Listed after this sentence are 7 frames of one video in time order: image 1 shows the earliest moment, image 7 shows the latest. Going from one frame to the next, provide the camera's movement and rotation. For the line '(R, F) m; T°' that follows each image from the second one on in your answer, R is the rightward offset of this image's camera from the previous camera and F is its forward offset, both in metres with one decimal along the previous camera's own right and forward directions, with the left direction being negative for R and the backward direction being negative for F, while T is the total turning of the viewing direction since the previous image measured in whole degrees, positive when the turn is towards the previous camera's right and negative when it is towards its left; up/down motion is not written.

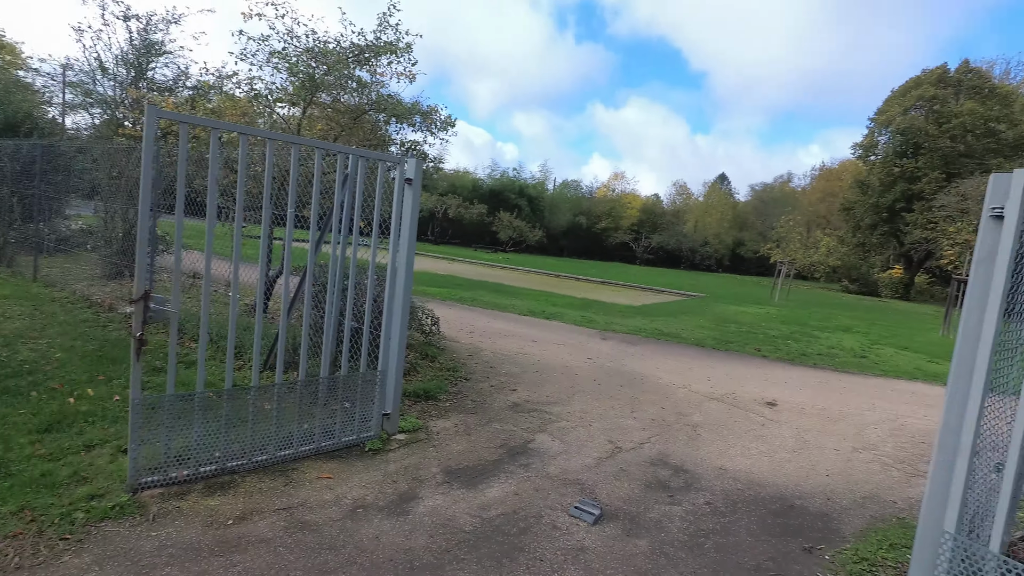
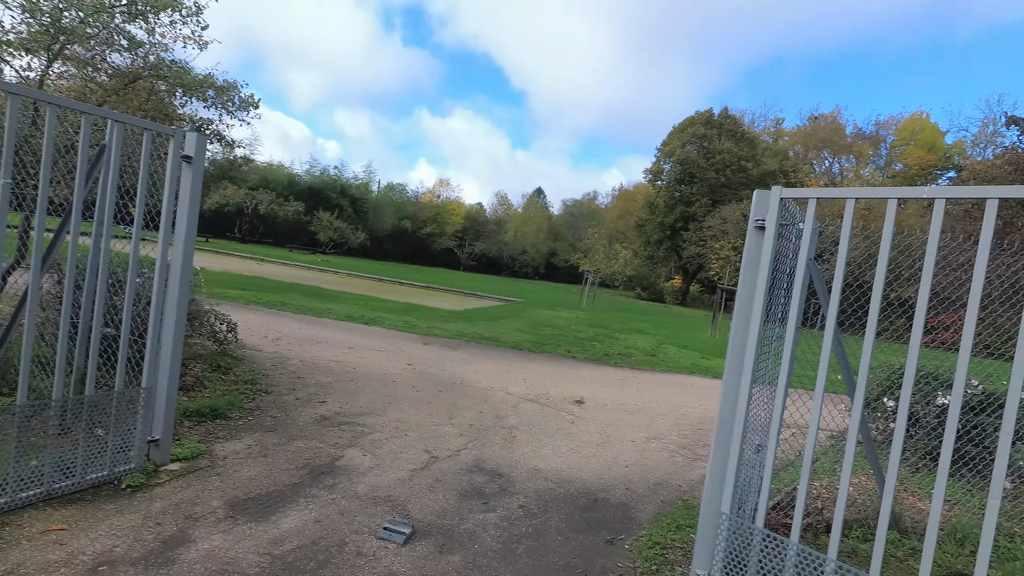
(+0.1, +0.2) m; +18°
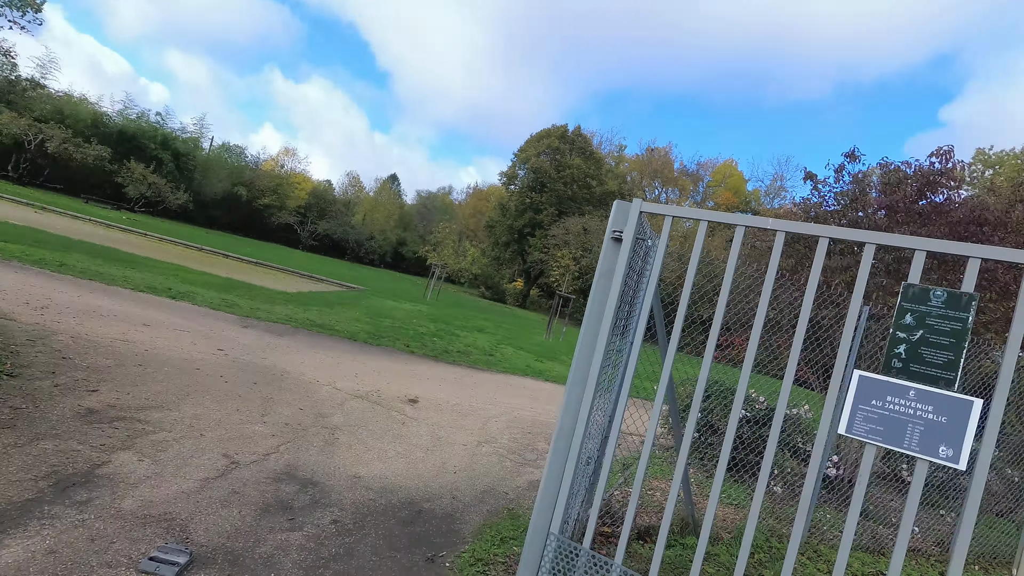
(0.0, +0.3) m; +16°
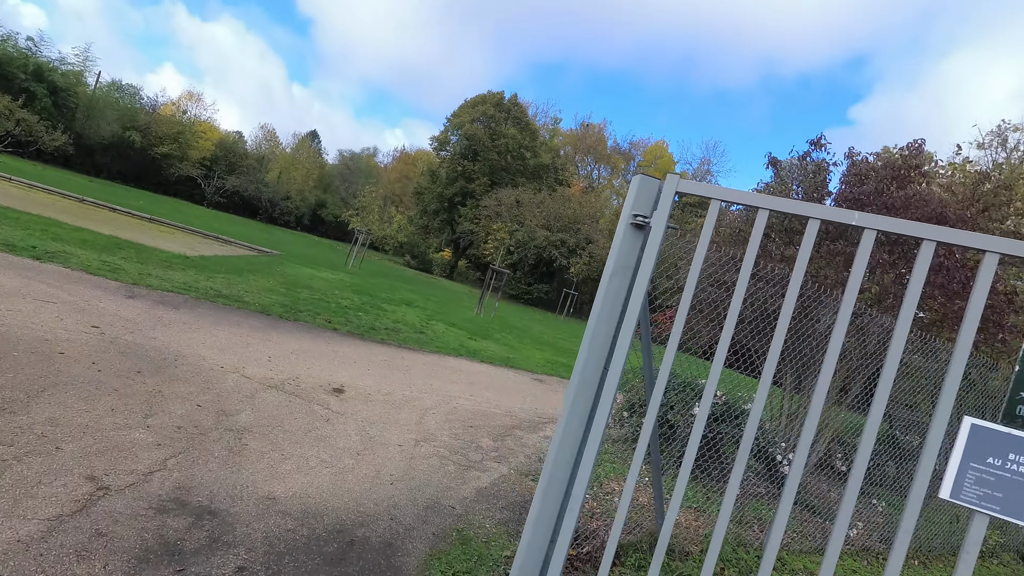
(-0.2, +0.7) m; +8°
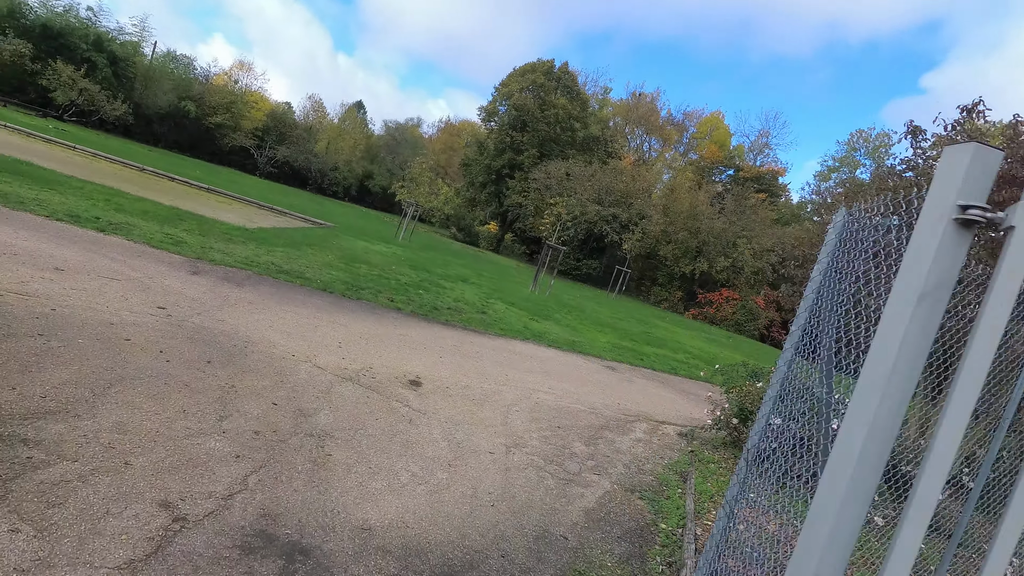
(-0.6, +0.6) m; -4°
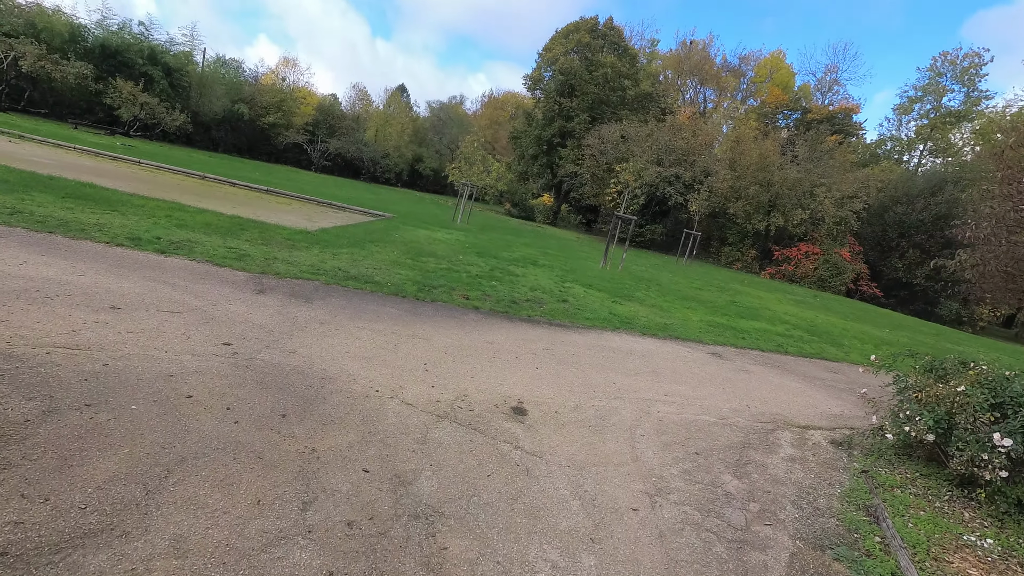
(-0.5, +0.9) m; -6°
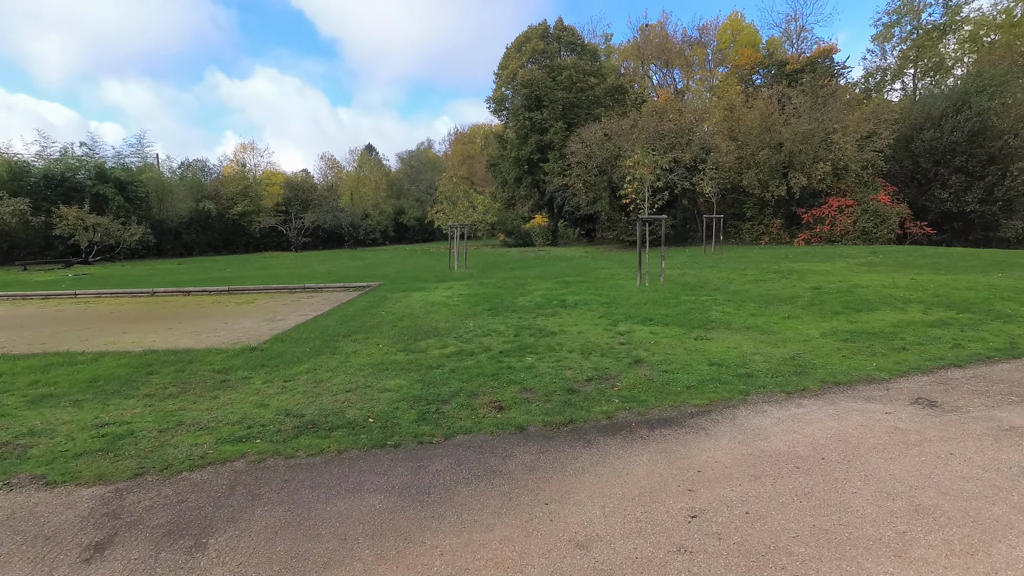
(-0.3, +3.2) m; 0°
